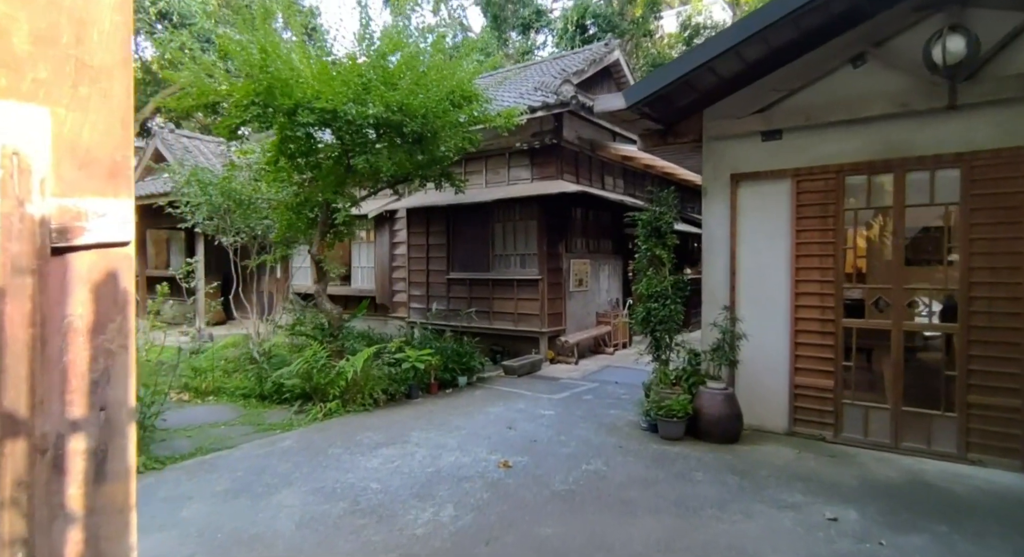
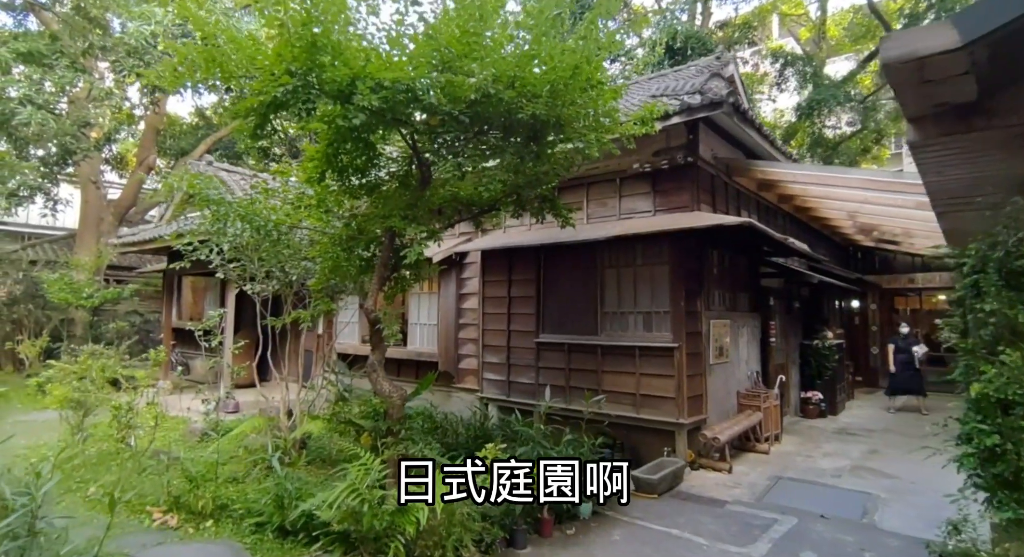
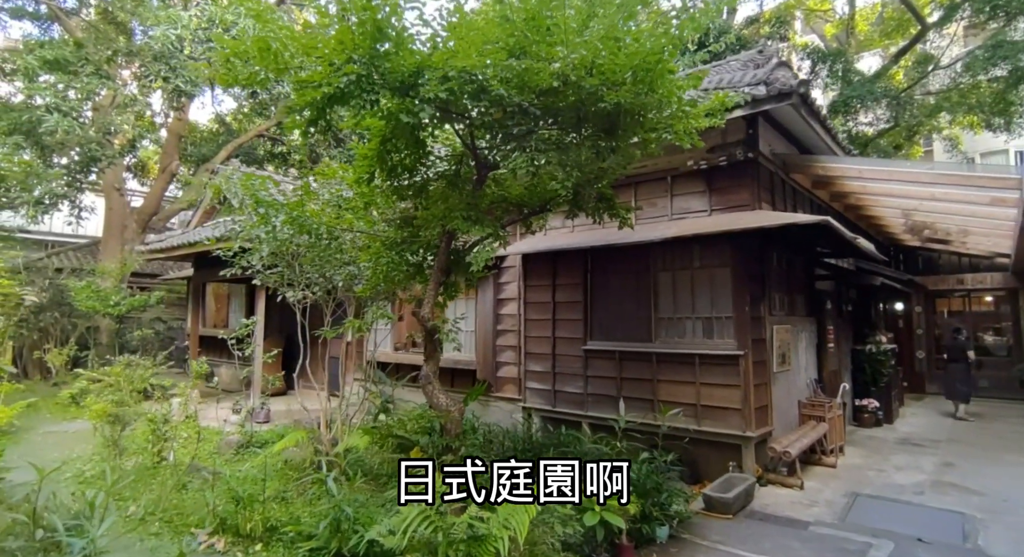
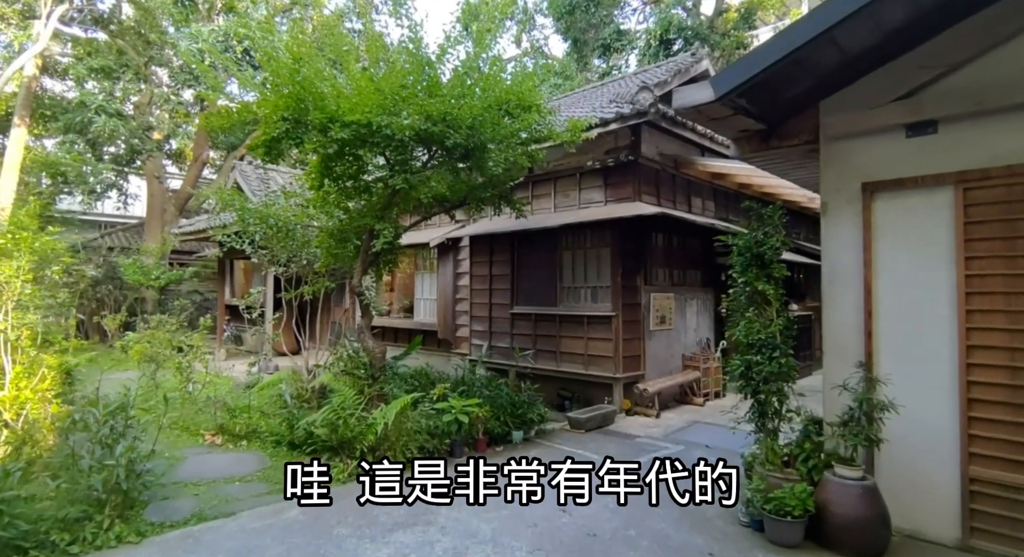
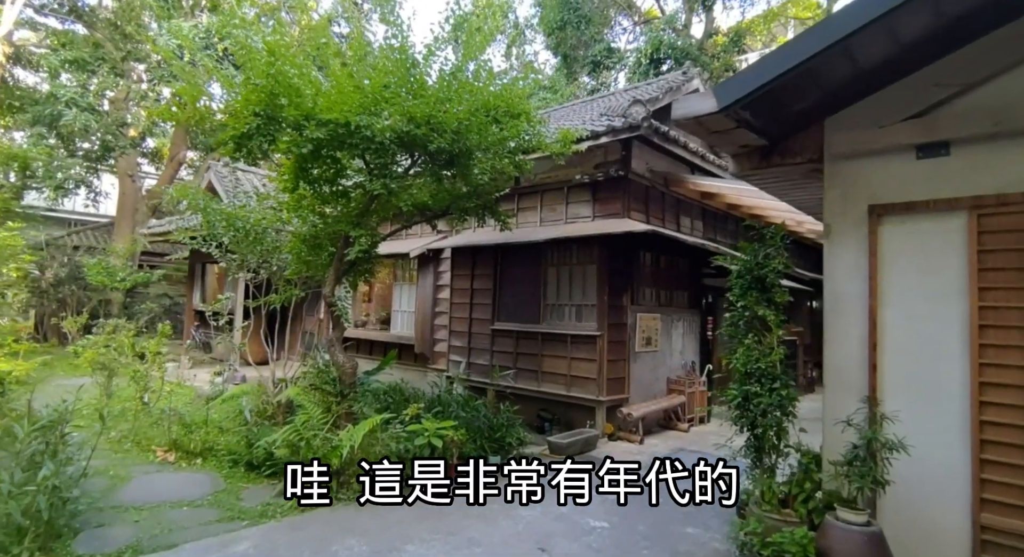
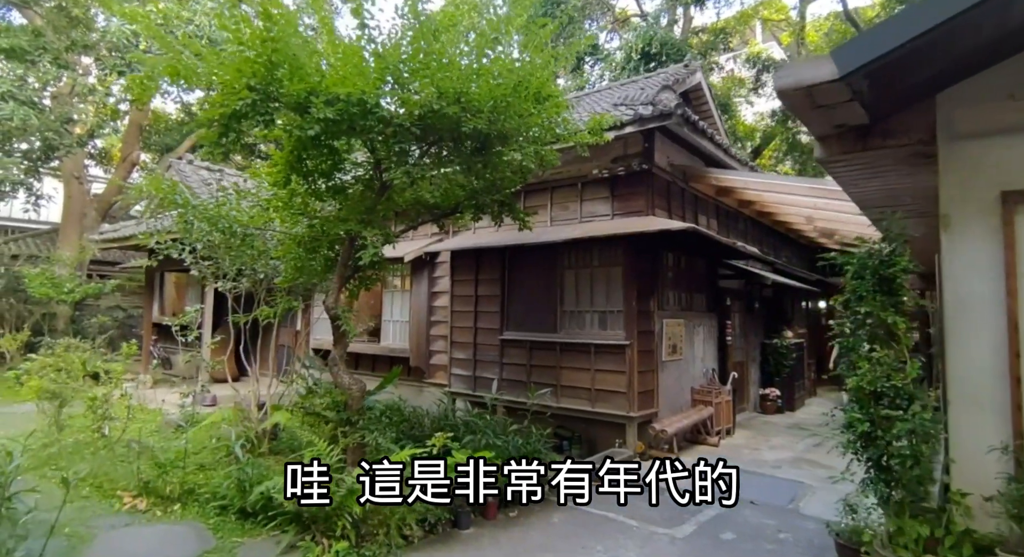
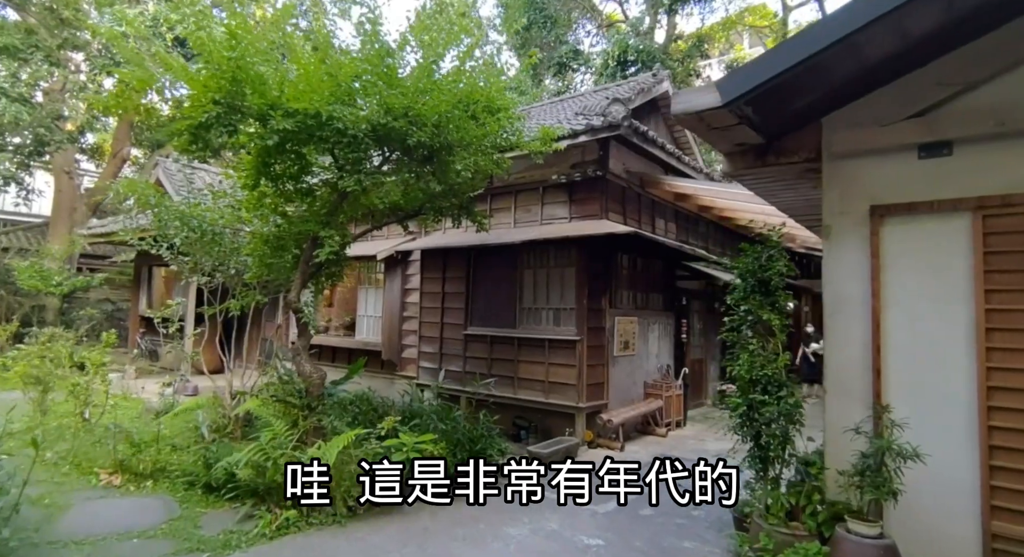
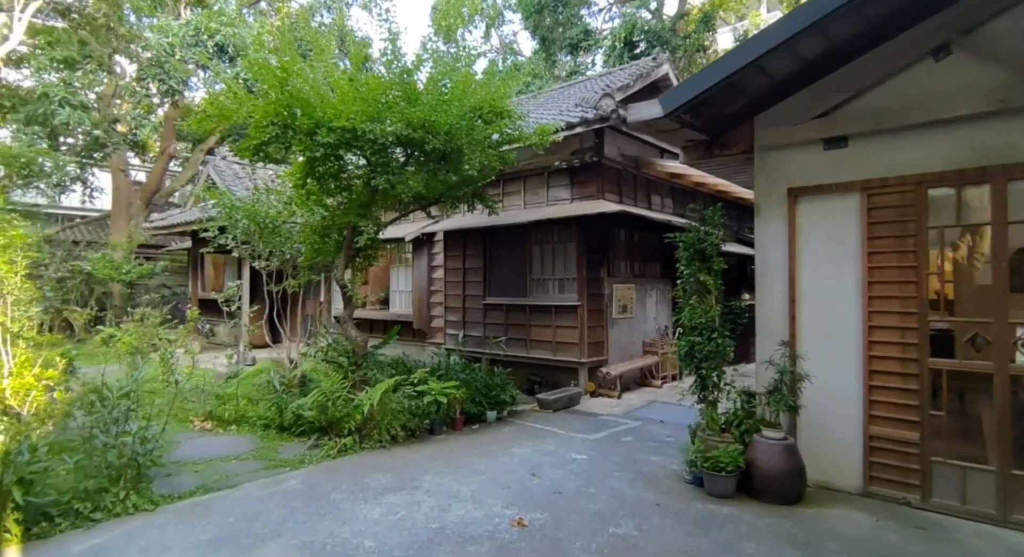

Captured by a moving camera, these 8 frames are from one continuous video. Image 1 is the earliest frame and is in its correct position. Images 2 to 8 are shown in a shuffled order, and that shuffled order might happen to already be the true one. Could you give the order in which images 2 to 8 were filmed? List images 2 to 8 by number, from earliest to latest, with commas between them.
8, 4, 5, 7, 6, 2, 3
